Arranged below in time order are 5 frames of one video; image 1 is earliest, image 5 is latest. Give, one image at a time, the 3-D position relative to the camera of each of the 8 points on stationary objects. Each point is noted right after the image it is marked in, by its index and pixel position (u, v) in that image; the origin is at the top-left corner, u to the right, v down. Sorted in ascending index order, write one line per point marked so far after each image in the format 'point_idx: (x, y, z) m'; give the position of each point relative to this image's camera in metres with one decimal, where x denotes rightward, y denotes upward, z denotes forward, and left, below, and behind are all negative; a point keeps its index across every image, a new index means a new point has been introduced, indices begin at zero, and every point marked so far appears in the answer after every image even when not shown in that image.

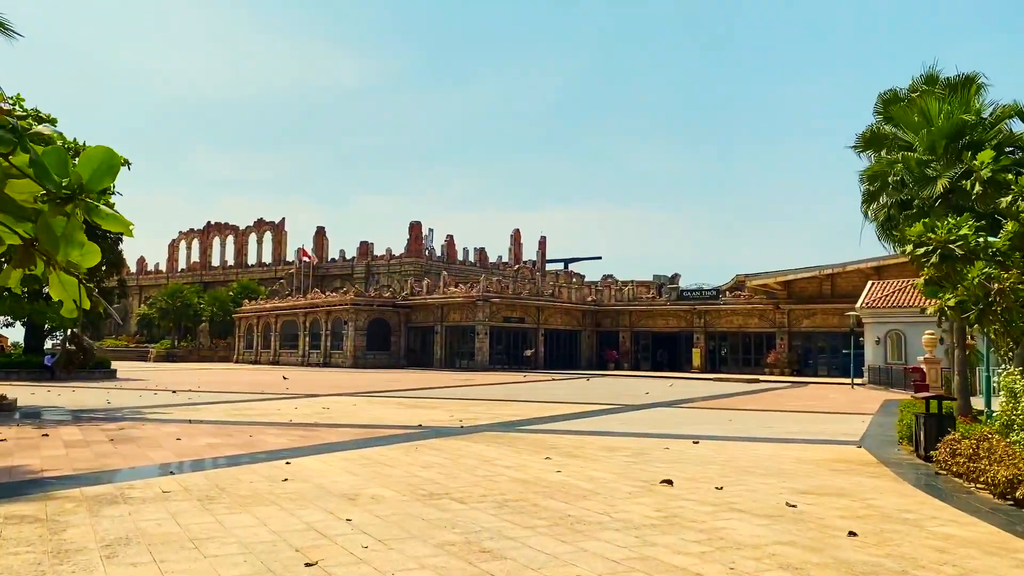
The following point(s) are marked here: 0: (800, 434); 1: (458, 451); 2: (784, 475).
0: (+4.9, -2.5, +13.4) m
1: (-0.7, -2.1, +10.3) m
2: (+3.0, -2.0, +8.6) m
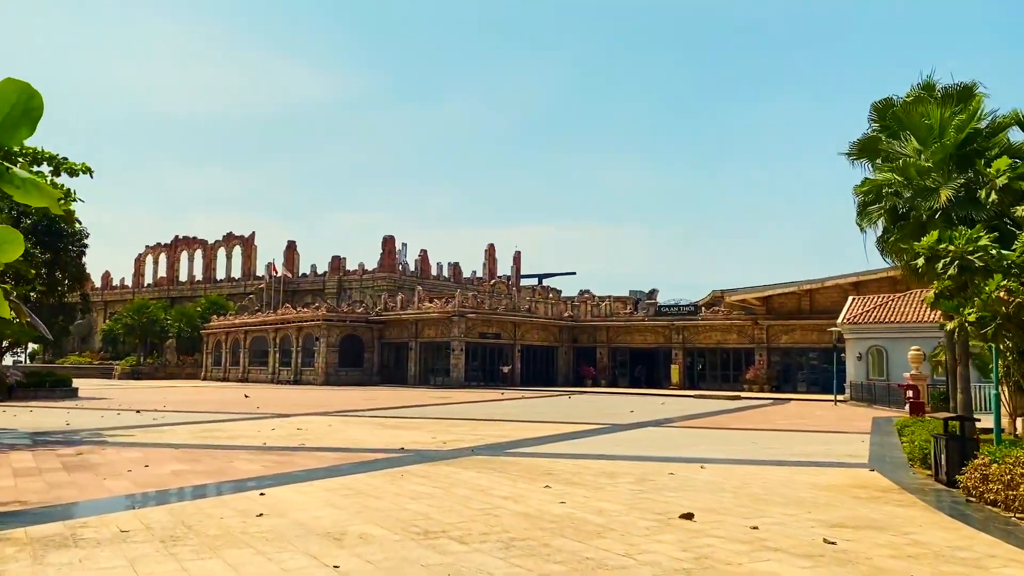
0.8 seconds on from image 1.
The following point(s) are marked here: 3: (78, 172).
0: (+4.7, -2.7, +12.8) m
1: (-0.8, -2.3, +9.5) m
2: (+3.0, -2.2, +7.9) m
3: (-9.2, +2.5, +16.7) m
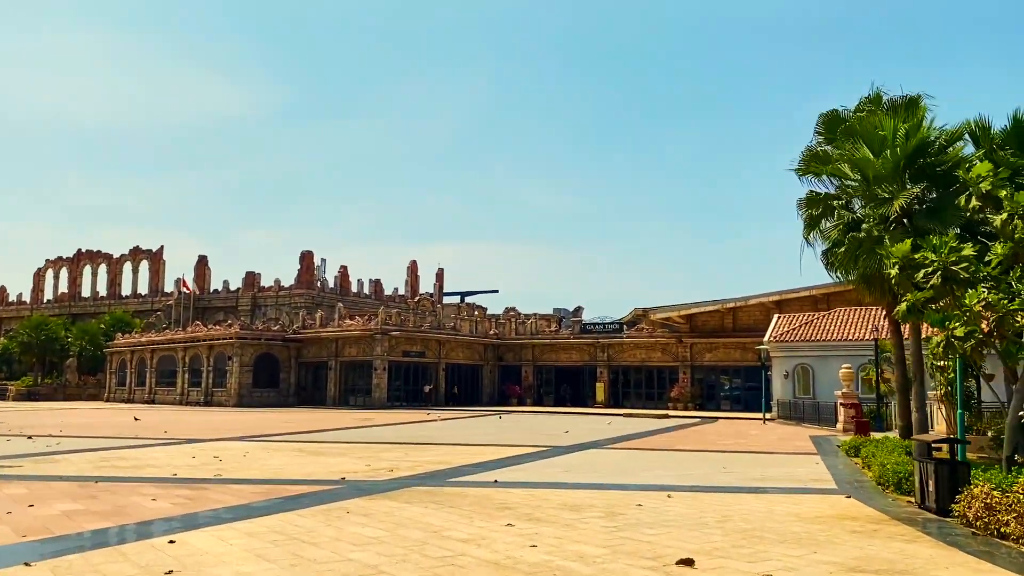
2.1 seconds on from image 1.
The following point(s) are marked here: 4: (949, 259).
0: (+3.8, -3.0, +12.1) m
1: (-1.3, -2.4, +8.3) m
2: (+2.6, -2.3, +7.1) m
3: (-10.3, +2.3, +14.7) m
4: (+5.3, +0.4, +9.6) m
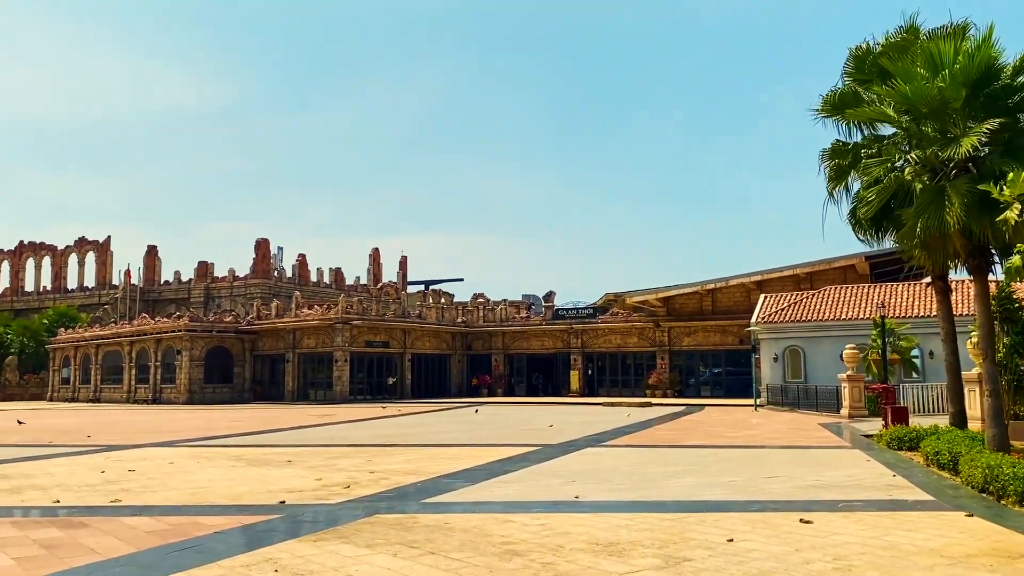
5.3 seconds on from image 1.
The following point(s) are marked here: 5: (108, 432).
0: (+3.8, -2.4, +9.4) m
1: (-1.1, -2.0, +5.4) m
2: (+2.8, -1.8, +4.4) m
3: (-10.6, +2.6, +11.3) m
4: (+5.3, +0.9, +7.0) m
5: (-10.3, -3.7, +20.2) m
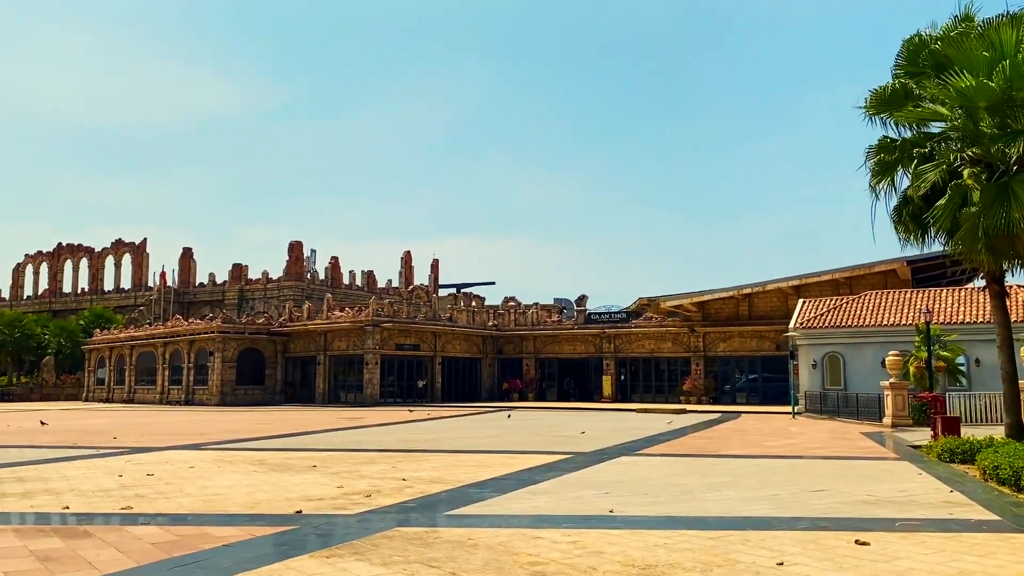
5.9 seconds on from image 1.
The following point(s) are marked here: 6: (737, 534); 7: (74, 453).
0: (+4.1, -2.4, +8.7) m
1: (-1.0, -2.0, +4.9) m
2: (+2.9, -1.8, +3.8) m
3: (-10.2, +2.7, +11.2) m
4: (+5.6, +0.9, +6.3) m
5: (-9.5, -3.7, +20.1) m
6: (+2.0, -2.2, +7.1) m
7: (-8.1, -3.2, +14.7) m
